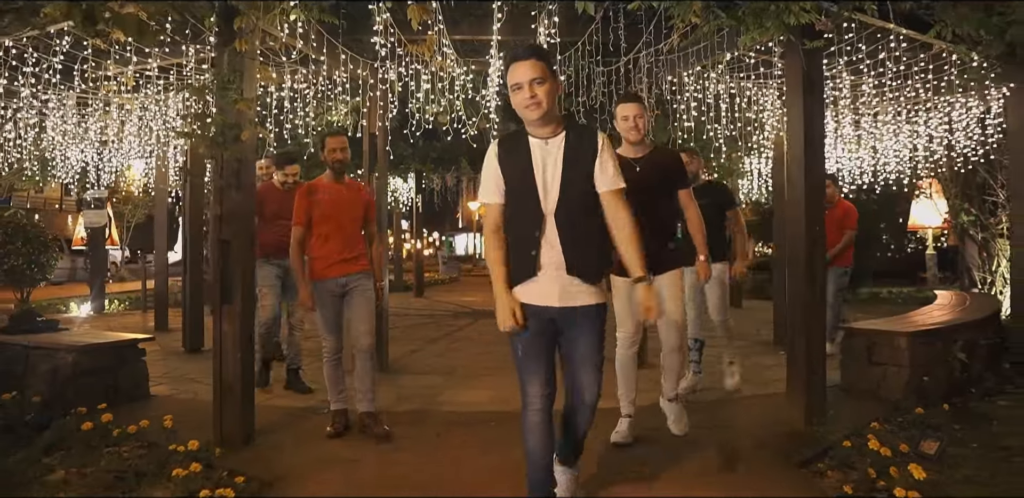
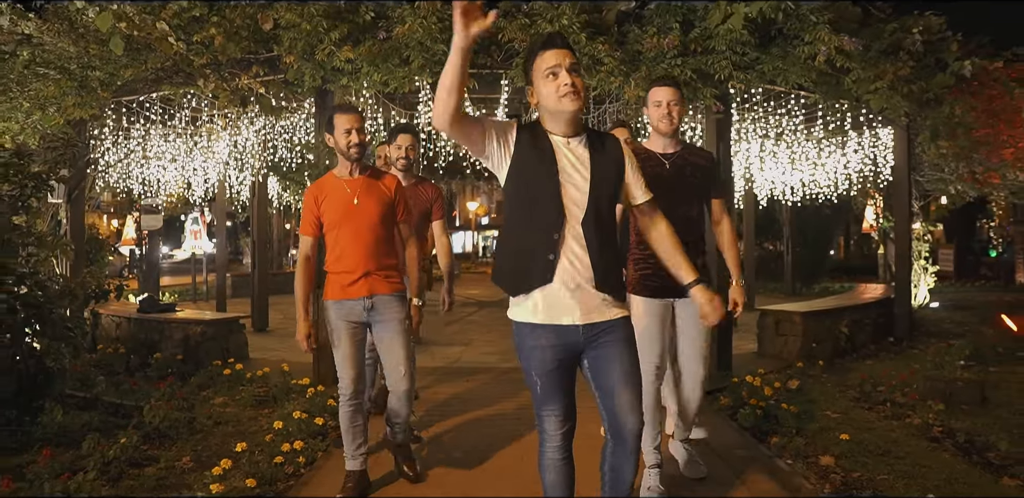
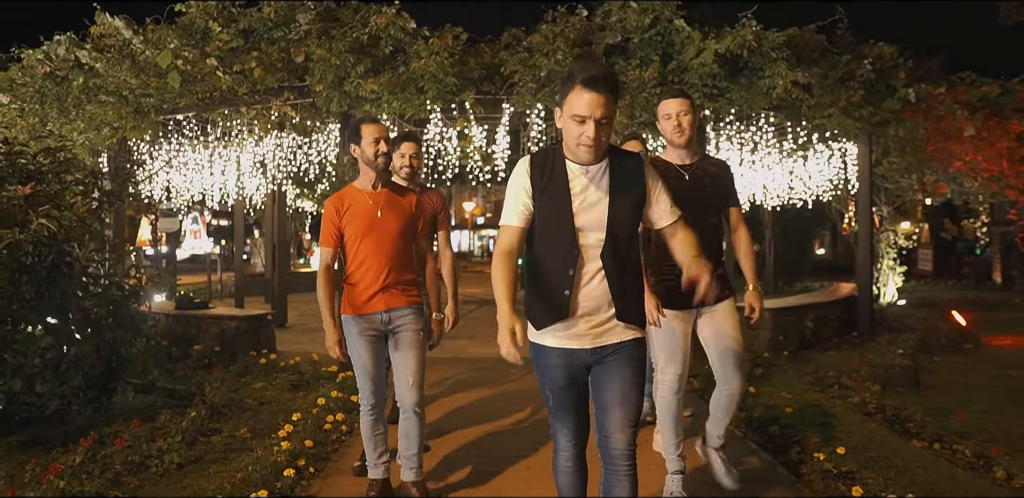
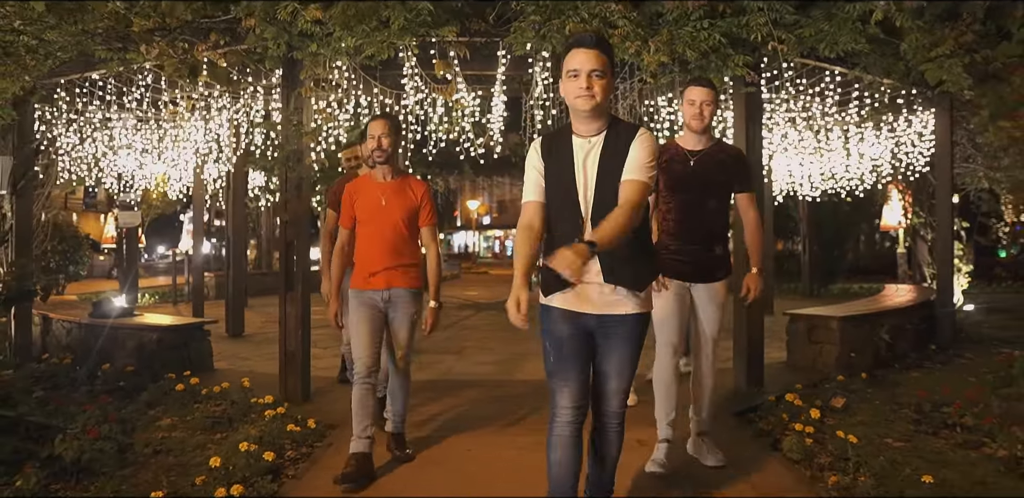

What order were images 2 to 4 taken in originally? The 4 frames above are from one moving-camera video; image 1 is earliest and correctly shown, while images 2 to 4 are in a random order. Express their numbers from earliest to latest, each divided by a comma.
4, 2, 3
